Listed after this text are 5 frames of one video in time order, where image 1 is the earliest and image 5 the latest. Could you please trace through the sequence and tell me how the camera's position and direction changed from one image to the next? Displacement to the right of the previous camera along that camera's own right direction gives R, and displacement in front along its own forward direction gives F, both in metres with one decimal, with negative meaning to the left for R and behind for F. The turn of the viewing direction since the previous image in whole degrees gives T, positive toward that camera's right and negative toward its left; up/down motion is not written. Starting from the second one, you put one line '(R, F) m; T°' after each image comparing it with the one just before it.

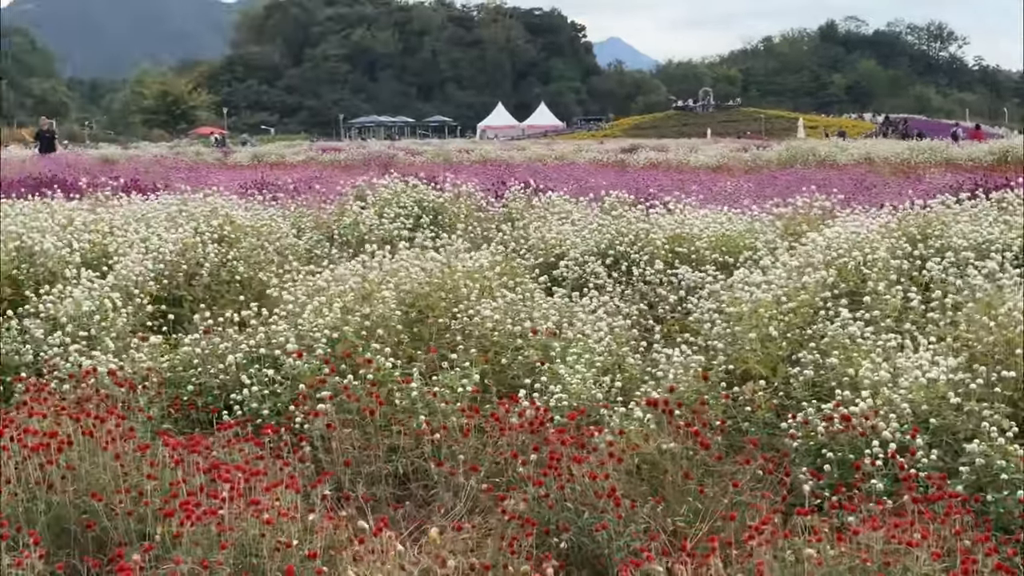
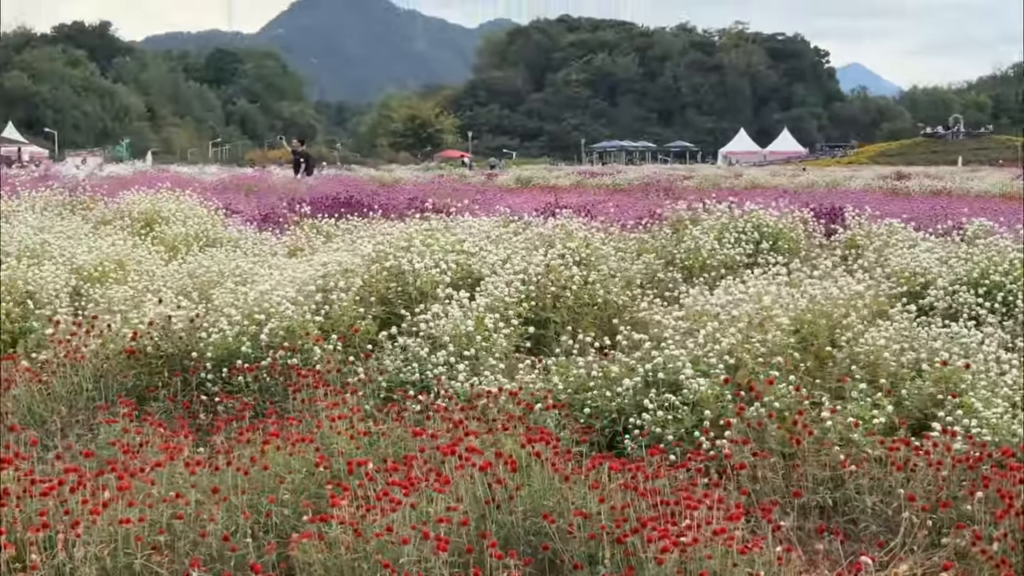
(-0.4, 0.0) m; -9°
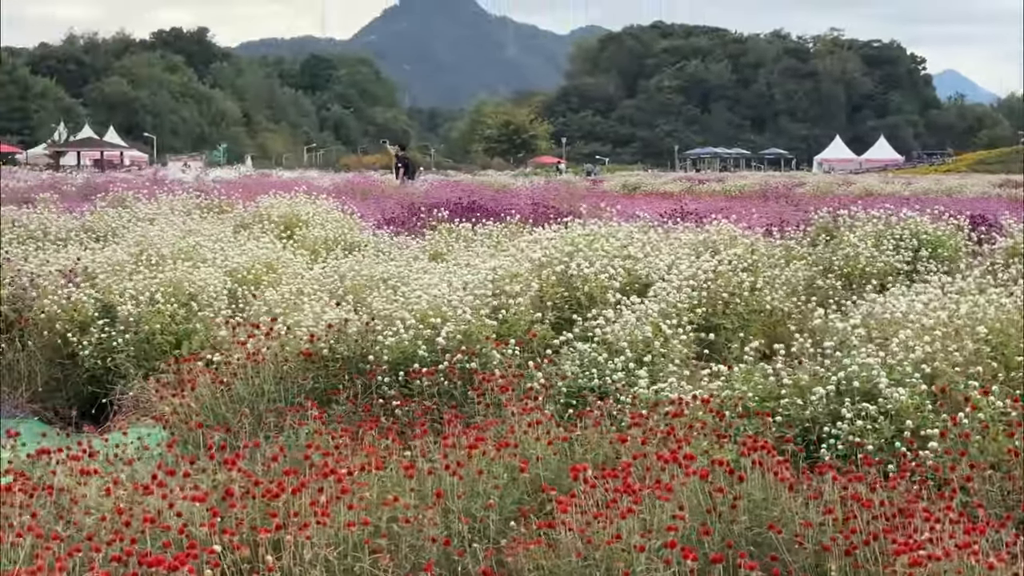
(-0.2, 0.0) m; -3°
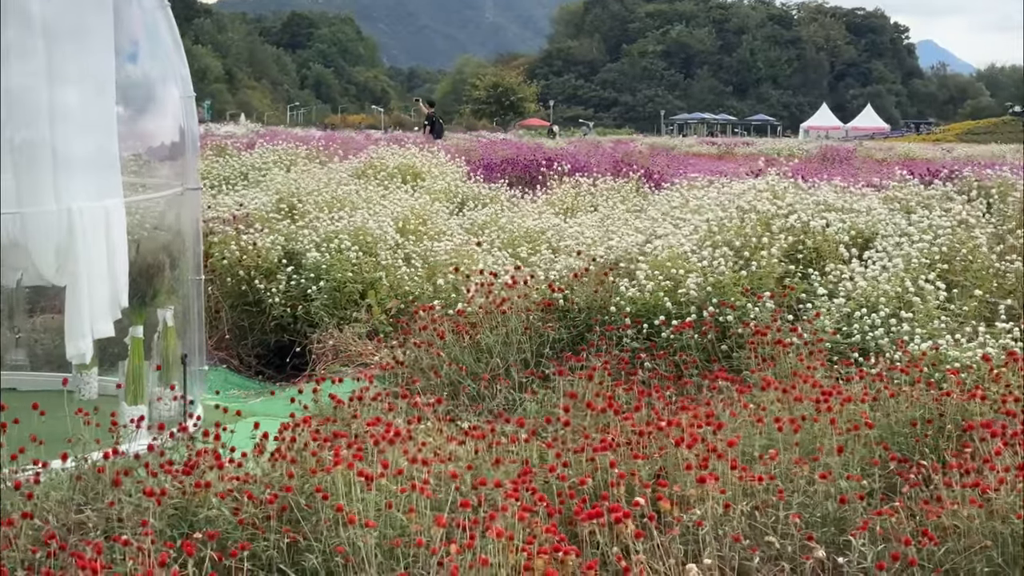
(-0.7, +0.2) m; 0°
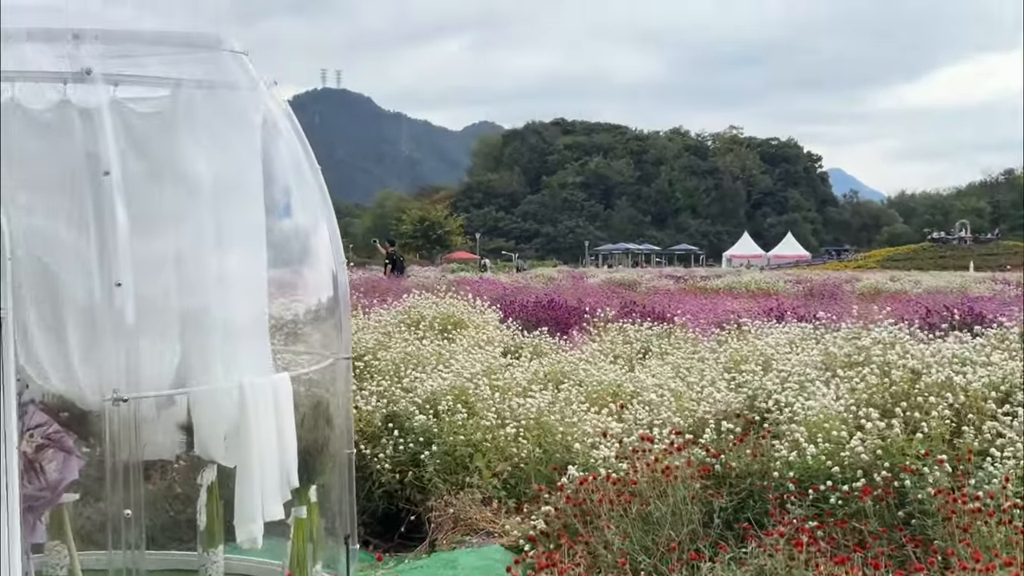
(-0.6, +0.2) m; +2°
